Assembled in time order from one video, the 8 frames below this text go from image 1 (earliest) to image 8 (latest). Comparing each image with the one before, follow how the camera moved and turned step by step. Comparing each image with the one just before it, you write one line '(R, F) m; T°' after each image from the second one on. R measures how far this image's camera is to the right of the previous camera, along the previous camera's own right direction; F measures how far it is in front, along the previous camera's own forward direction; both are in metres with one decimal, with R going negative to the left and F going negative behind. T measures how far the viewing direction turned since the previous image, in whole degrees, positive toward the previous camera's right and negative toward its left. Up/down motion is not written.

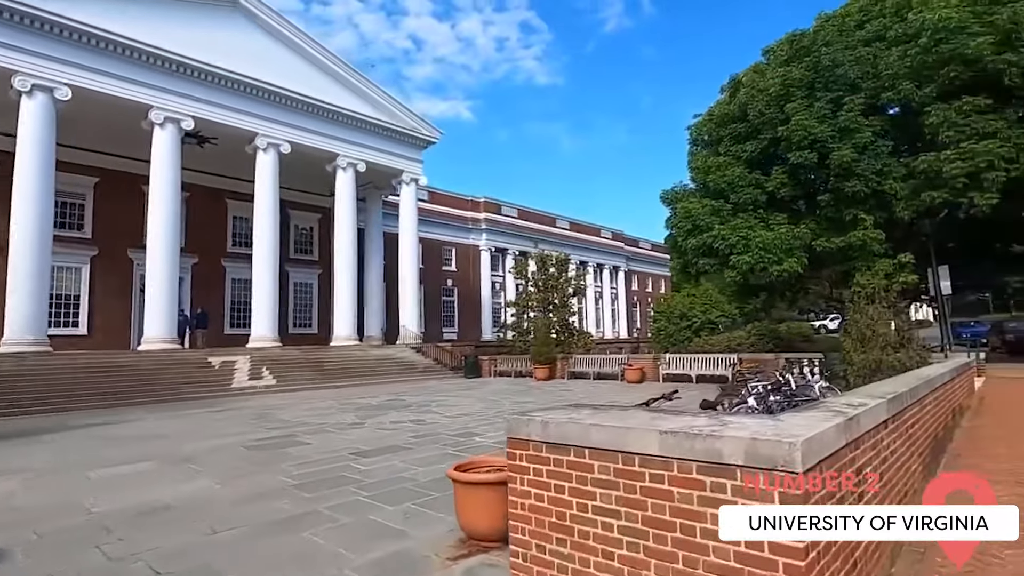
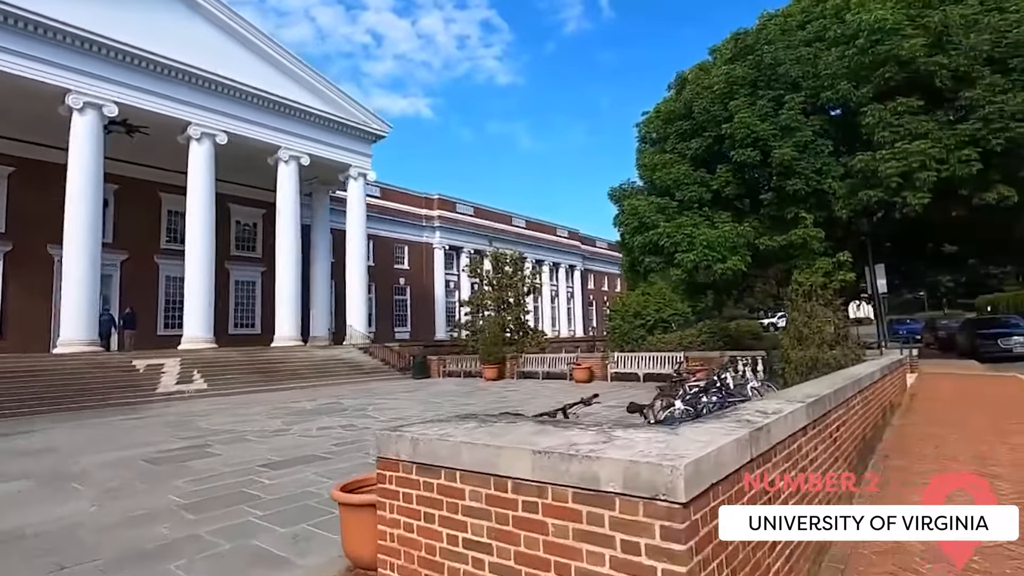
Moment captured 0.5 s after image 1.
(+0.7, +0.6) m; +4°
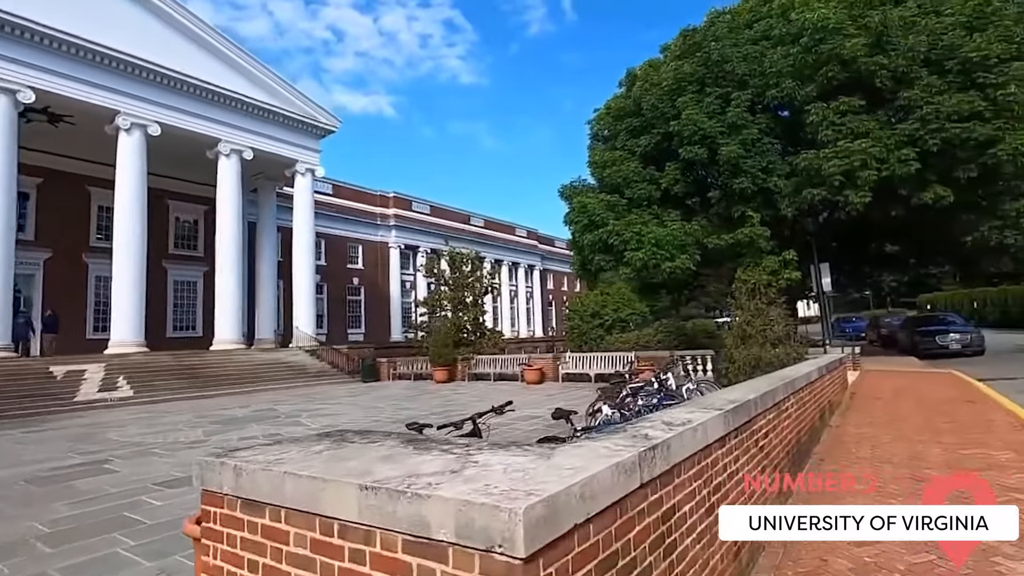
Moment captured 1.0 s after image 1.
(+0.7, +0.7) m; +4°
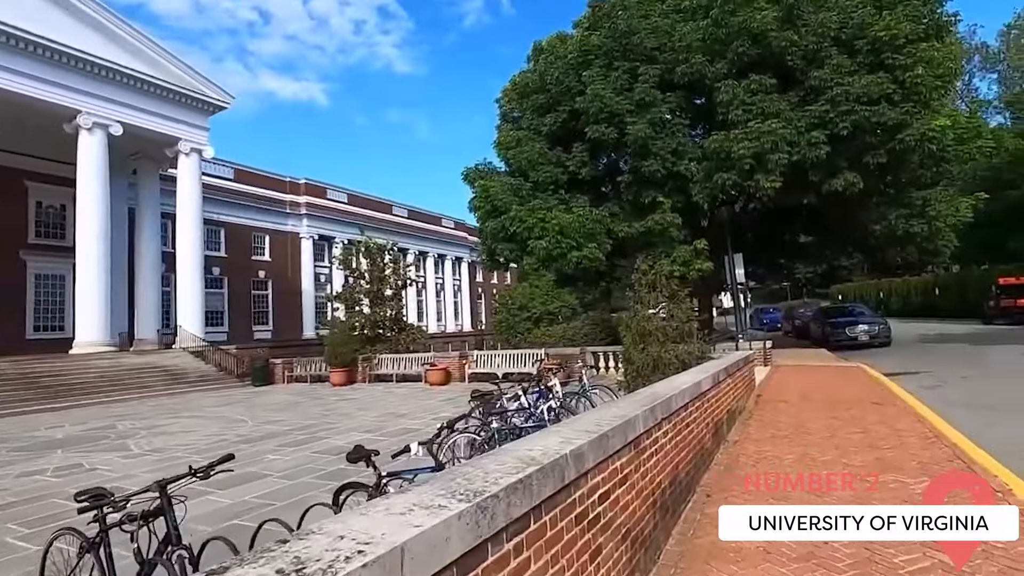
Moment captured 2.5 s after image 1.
(+1.6, +2.0) m; +6°
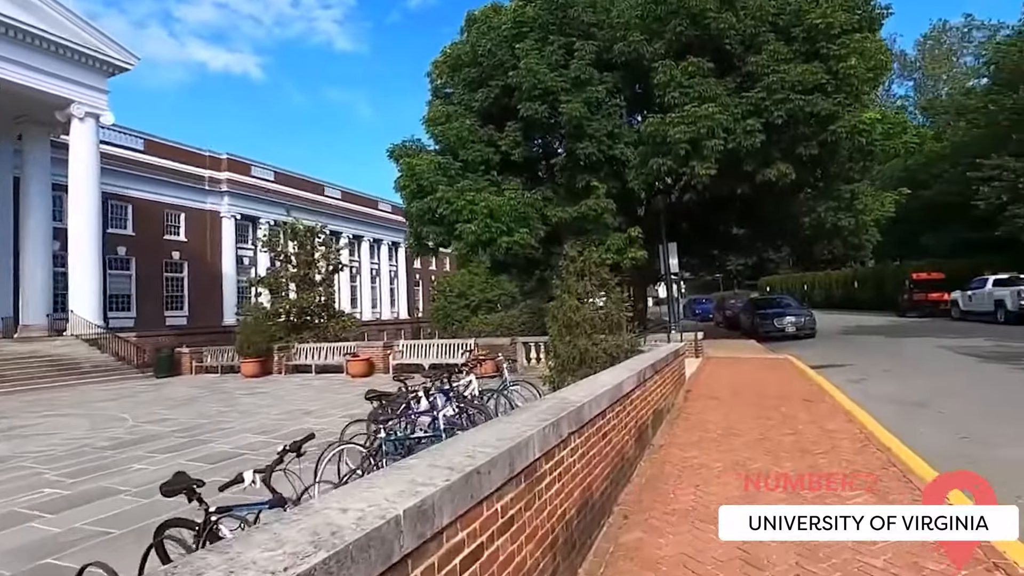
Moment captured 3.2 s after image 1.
(+0.5, +1.1) m; +6°
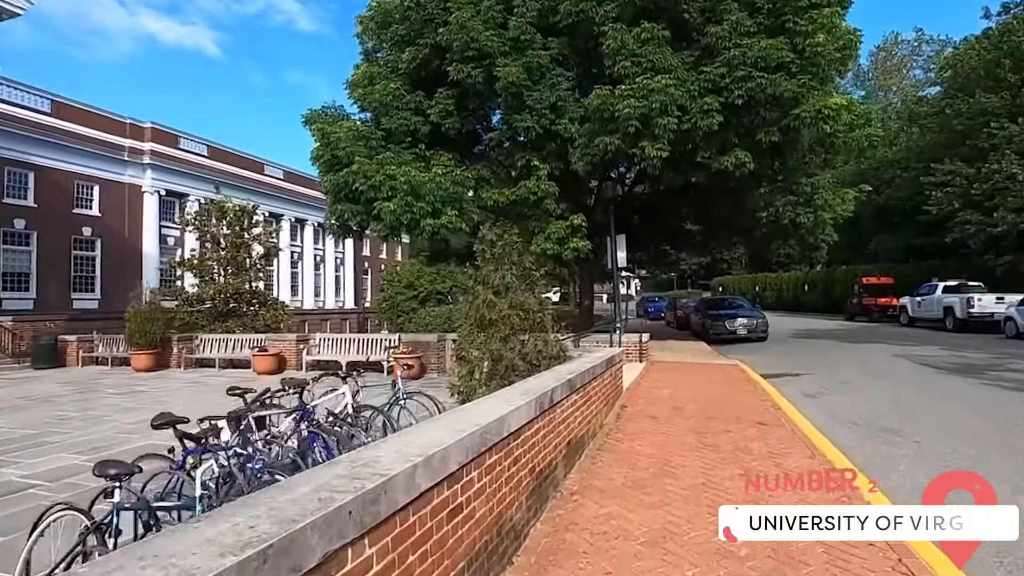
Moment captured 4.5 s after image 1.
(+1.0, +2.1) m; +4°
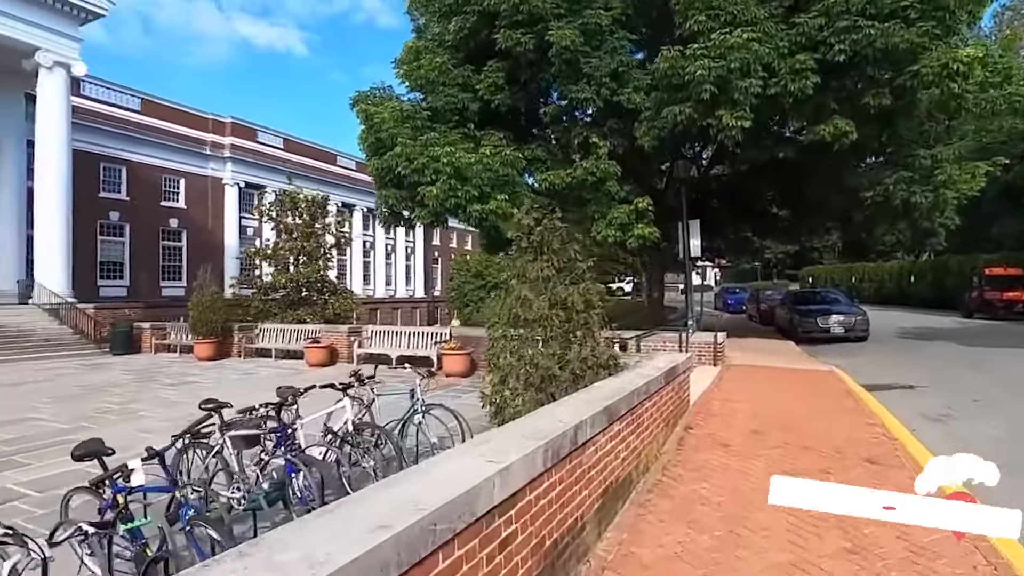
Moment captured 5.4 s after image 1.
(+0.5, +1.5) m; -8°
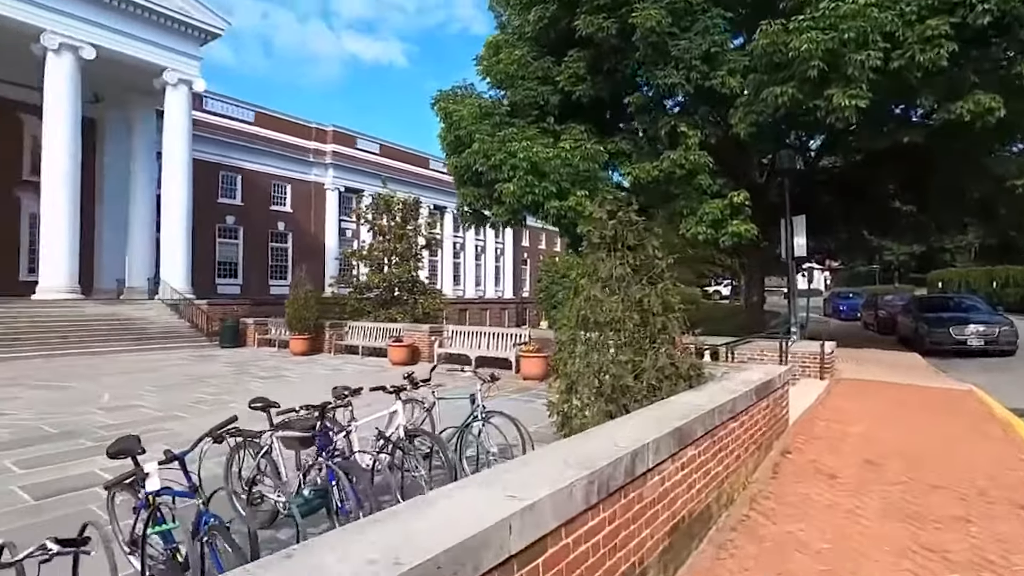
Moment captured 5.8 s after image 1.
(+0.3, +0.6) m; -9°
